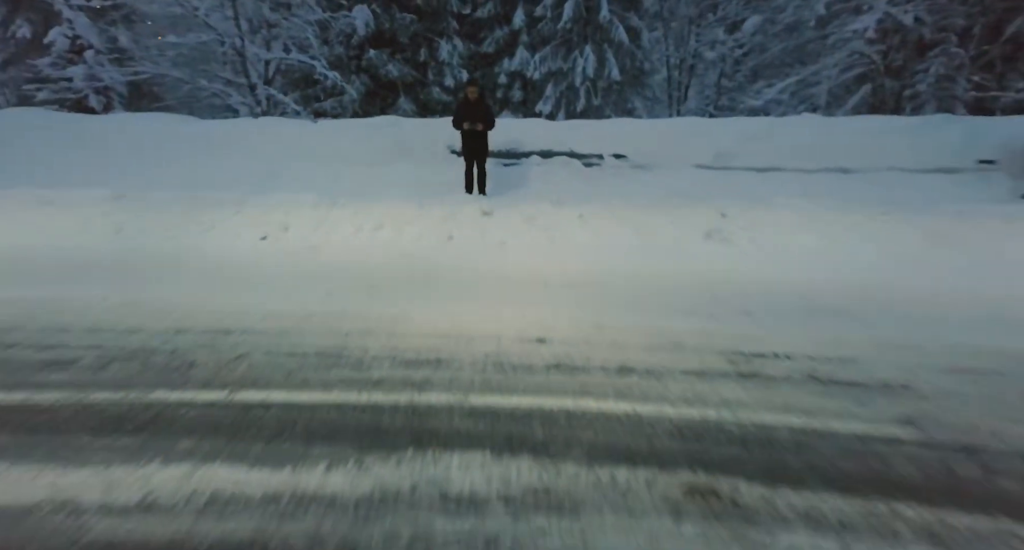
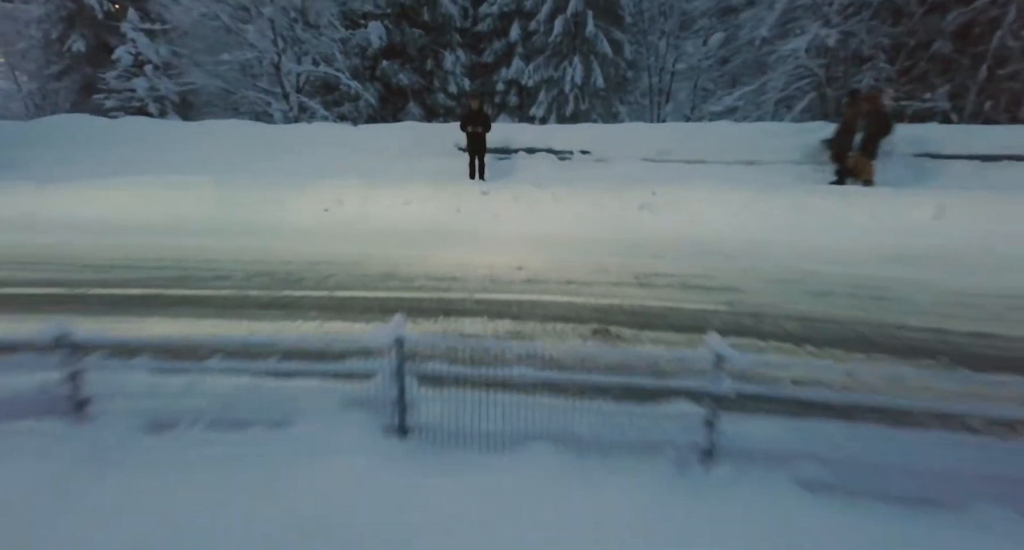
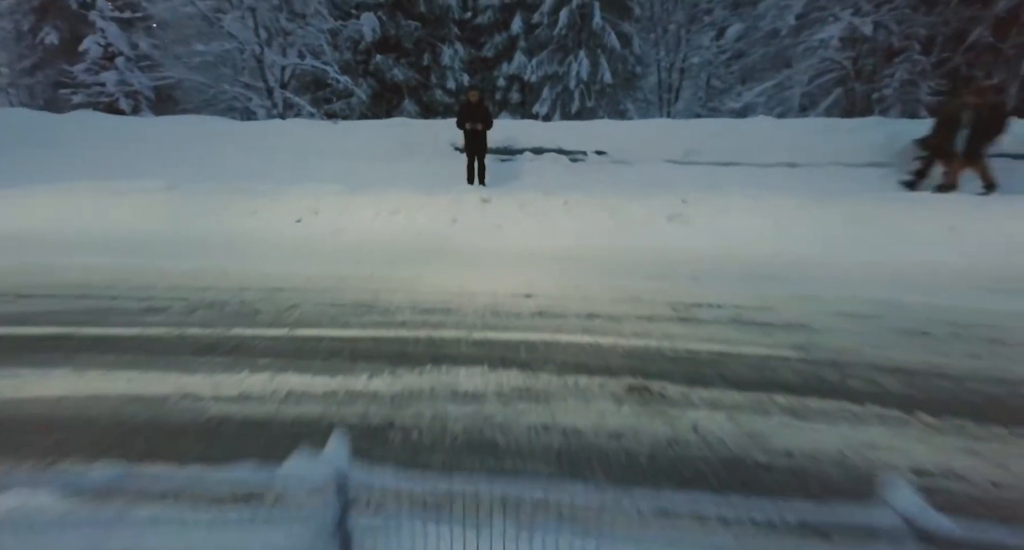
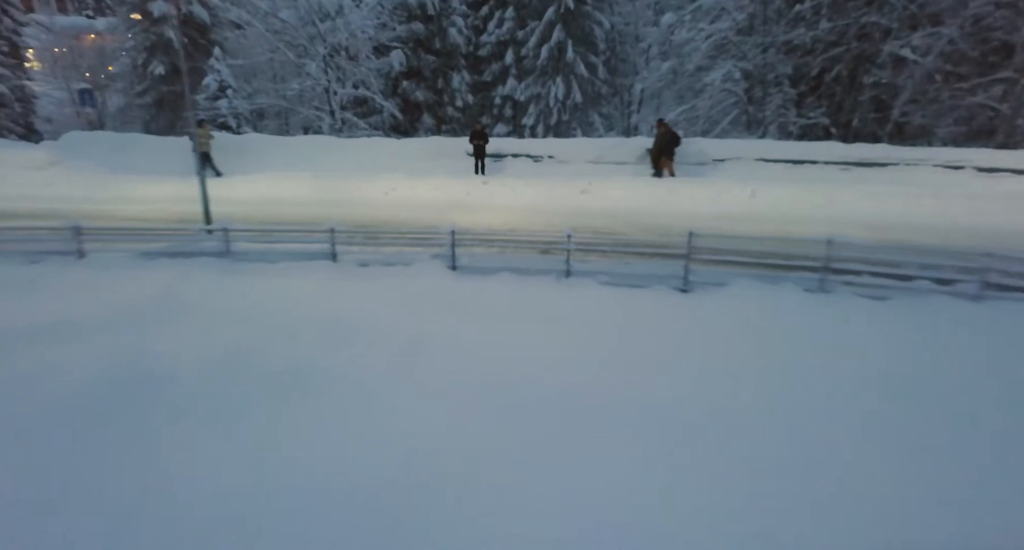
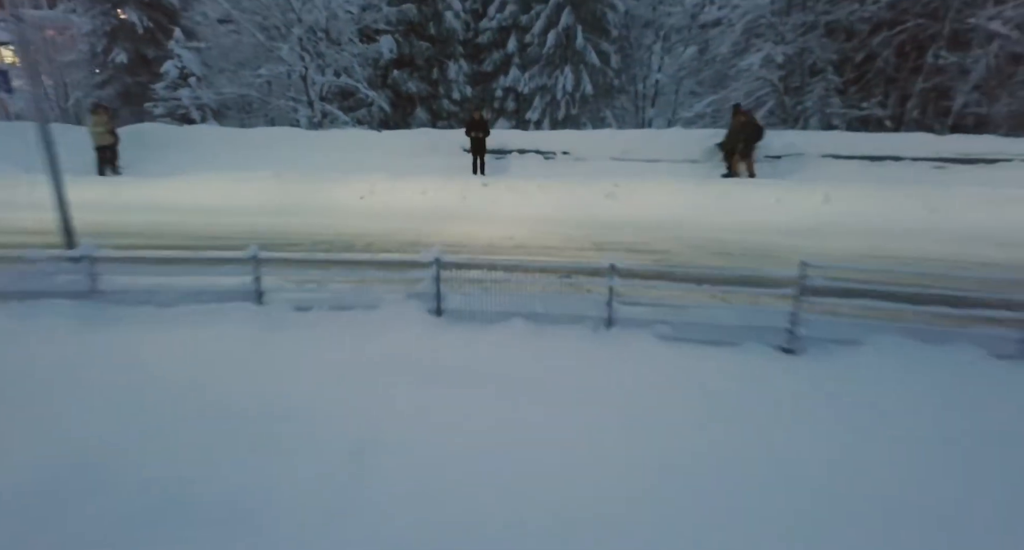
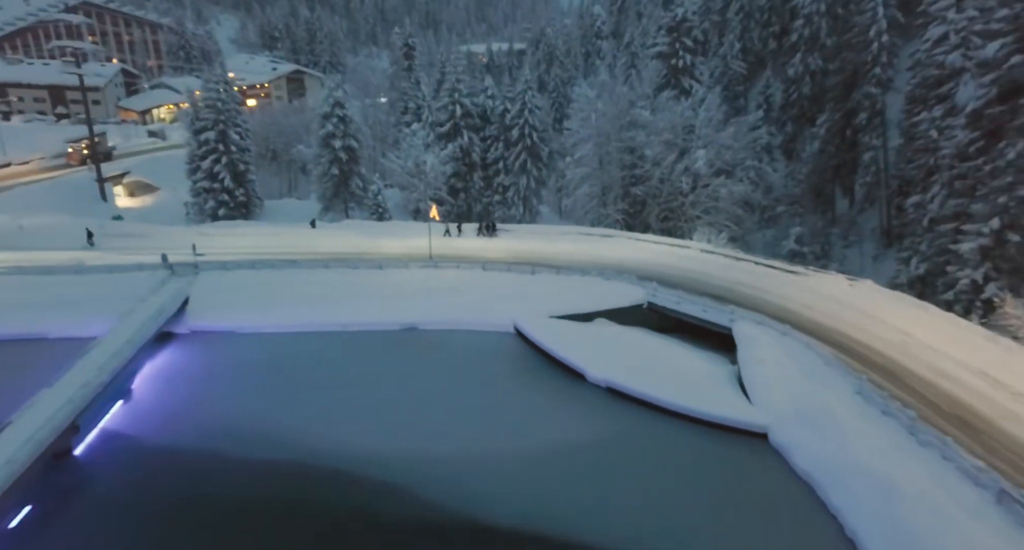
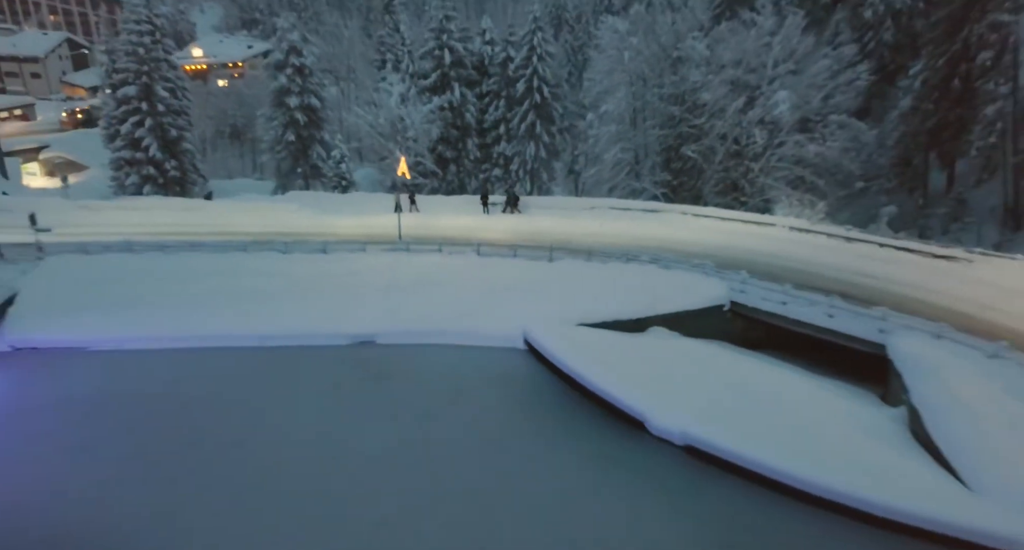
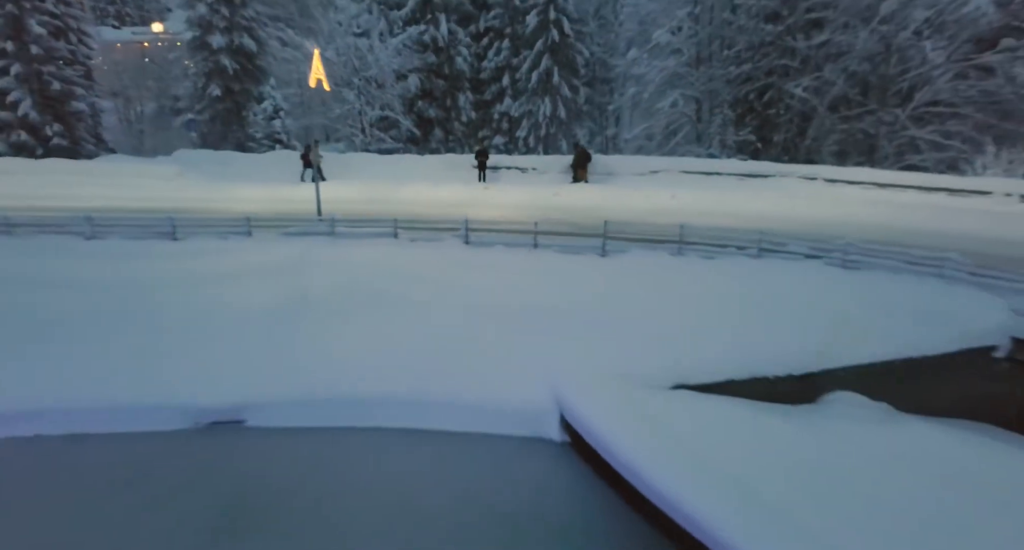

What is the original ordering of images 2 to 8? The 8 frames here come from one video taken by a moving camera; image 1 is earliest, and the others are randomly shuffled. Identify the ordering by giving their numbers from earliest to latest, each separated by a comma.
3, 2, 5, 4, 8, 7, 6
